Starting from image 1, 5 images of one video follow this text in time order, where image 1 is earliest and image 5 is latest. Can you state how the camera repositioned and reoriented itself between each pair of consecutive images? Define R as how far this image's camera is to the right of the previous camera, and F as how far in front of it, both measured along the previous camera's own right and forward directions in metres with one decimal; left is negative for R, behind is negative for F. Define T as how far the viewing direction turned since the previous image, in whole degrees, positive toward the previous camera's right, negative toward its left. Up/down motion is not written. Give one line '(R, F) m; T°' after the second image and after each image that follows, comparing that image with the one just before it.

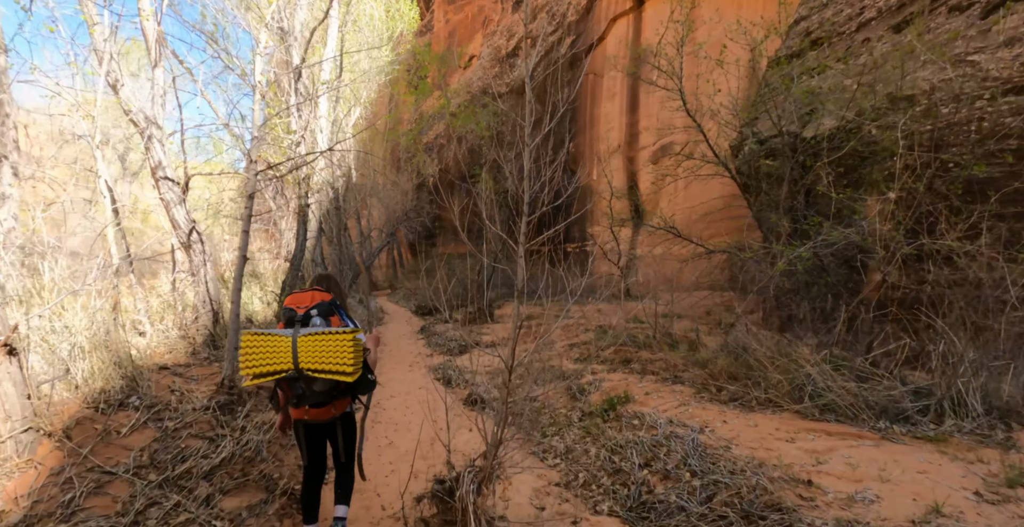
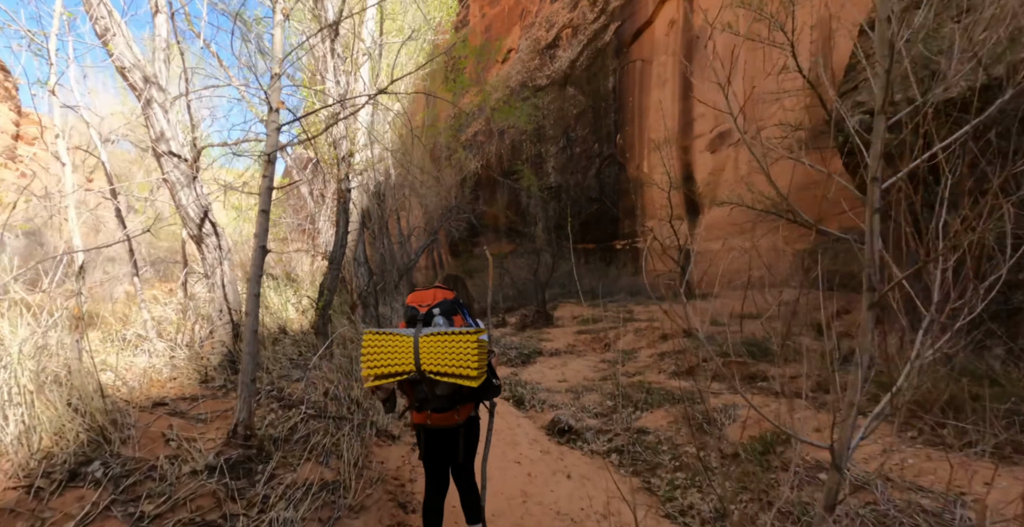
(-0.6, +1.8) m; -3°
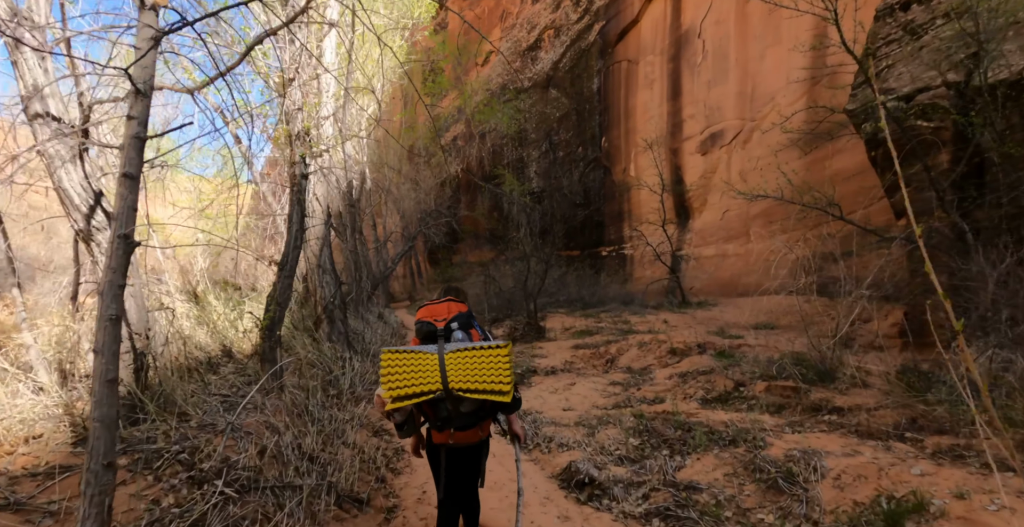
(-0.2, +1.5) m; +2°
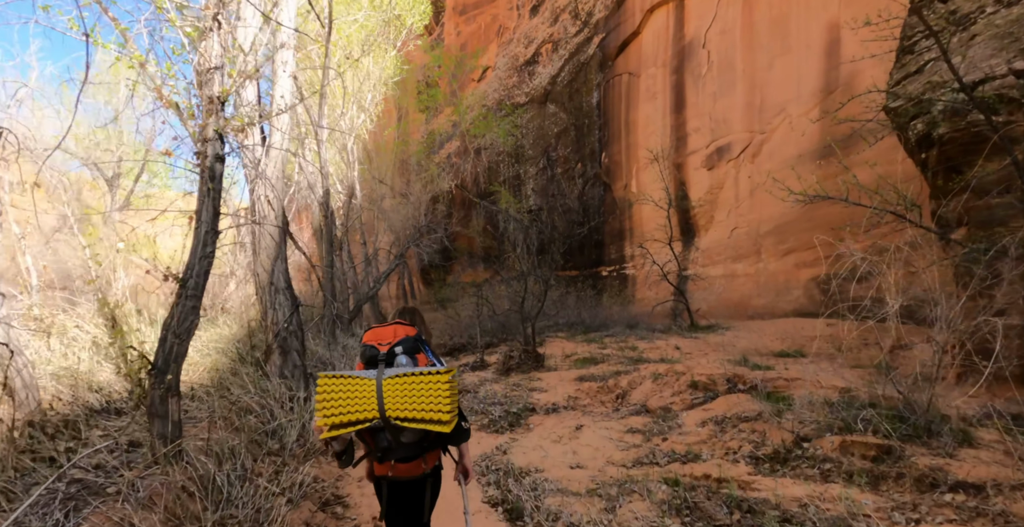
(0.0, +1.5) m; 0°
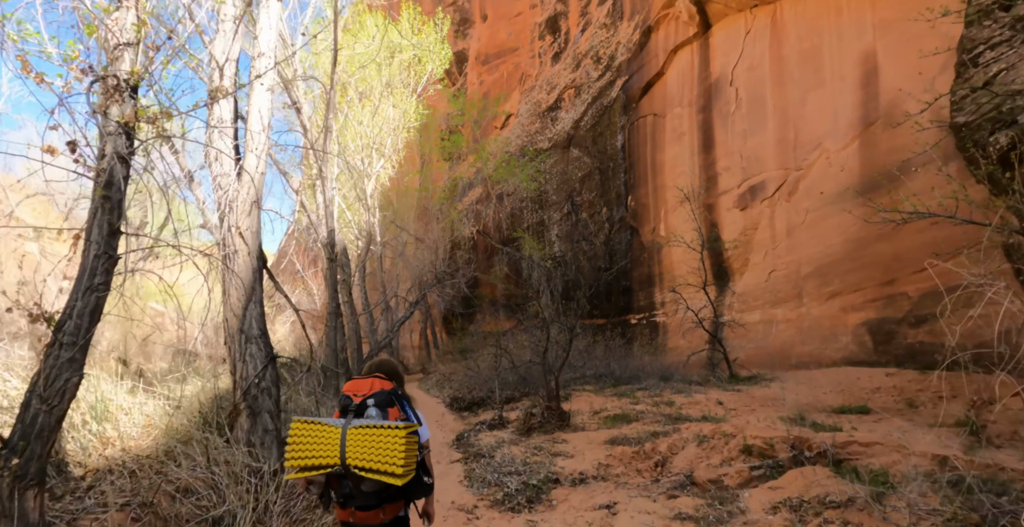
(+0.1, +1.2) m; -2°
